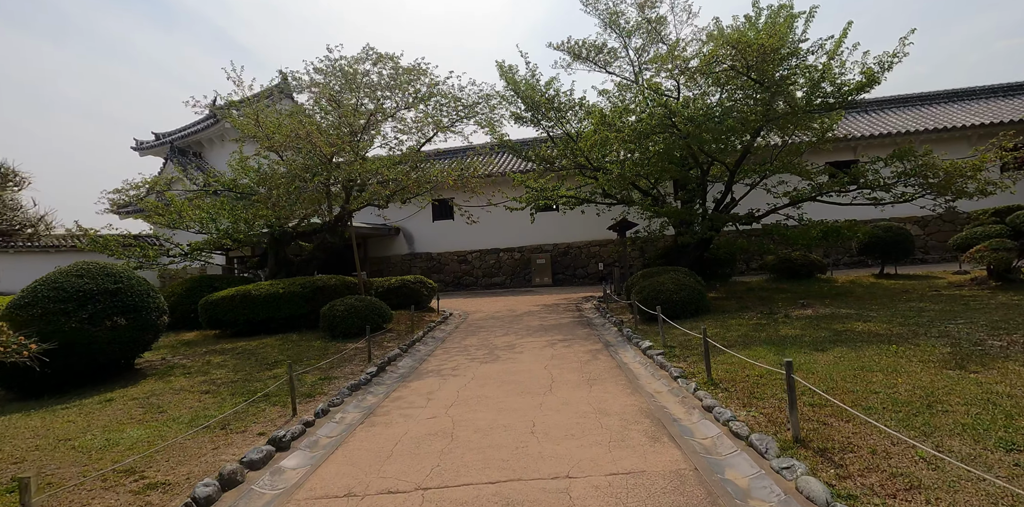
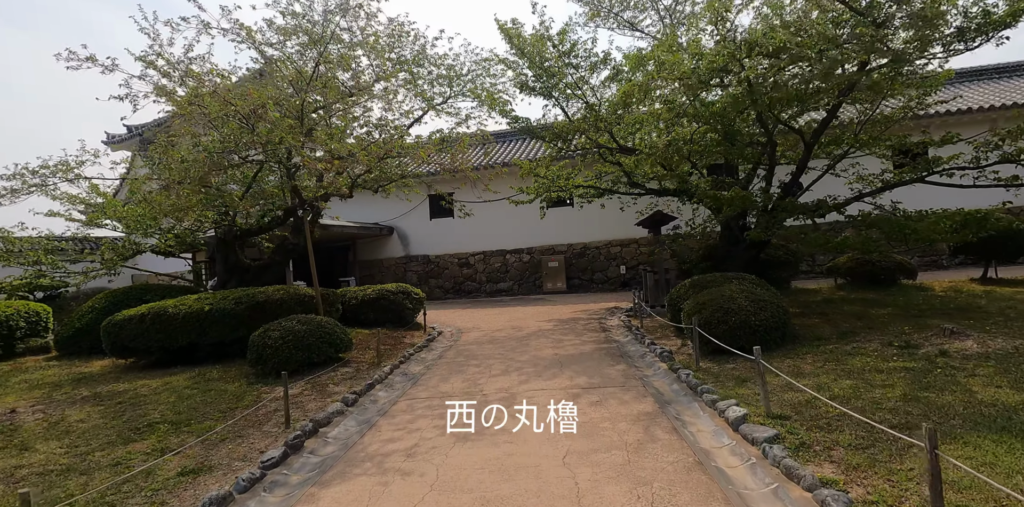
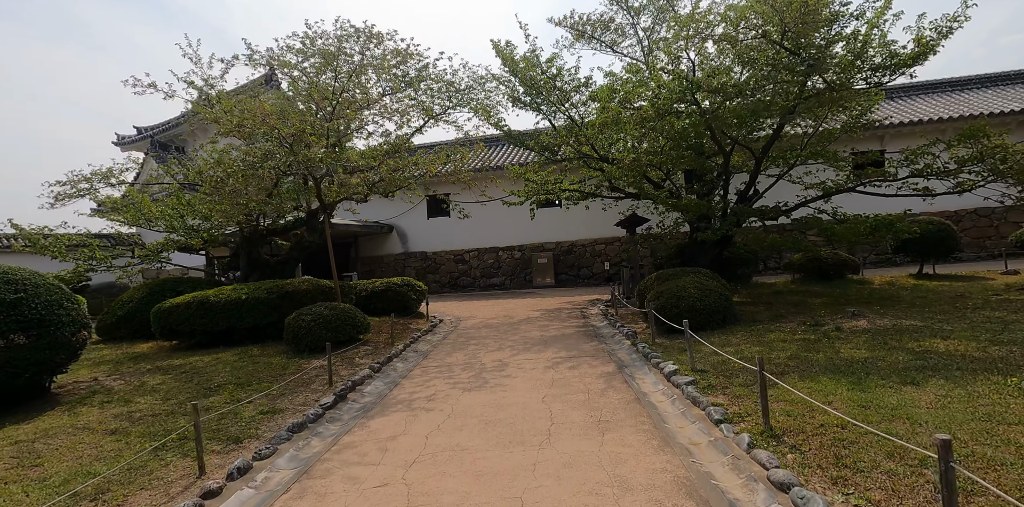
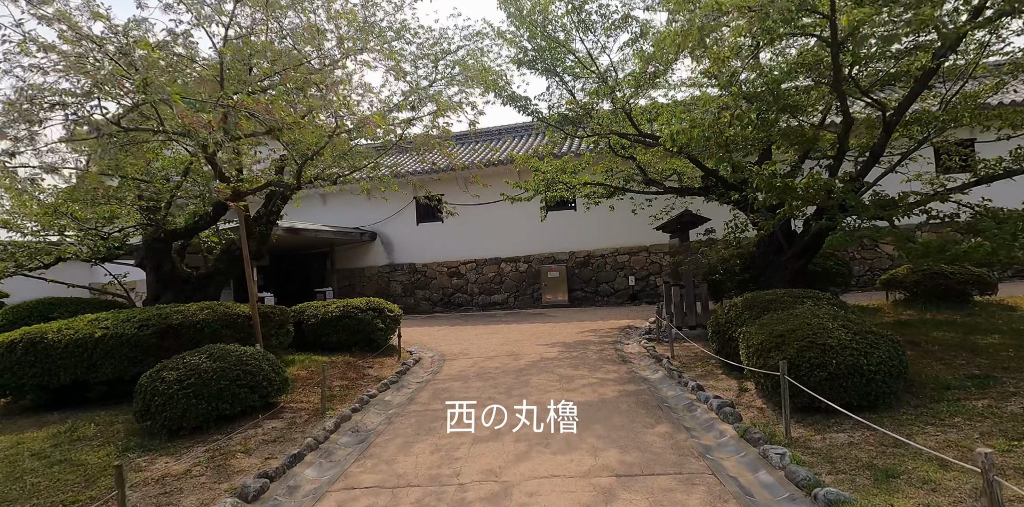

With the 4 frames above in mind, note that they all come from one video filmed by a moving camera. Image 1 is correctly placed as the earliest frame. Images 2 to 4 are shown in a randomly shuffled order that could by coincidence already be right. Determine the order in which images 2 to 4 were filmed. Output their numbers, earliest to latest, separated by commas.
3, 2, 4
